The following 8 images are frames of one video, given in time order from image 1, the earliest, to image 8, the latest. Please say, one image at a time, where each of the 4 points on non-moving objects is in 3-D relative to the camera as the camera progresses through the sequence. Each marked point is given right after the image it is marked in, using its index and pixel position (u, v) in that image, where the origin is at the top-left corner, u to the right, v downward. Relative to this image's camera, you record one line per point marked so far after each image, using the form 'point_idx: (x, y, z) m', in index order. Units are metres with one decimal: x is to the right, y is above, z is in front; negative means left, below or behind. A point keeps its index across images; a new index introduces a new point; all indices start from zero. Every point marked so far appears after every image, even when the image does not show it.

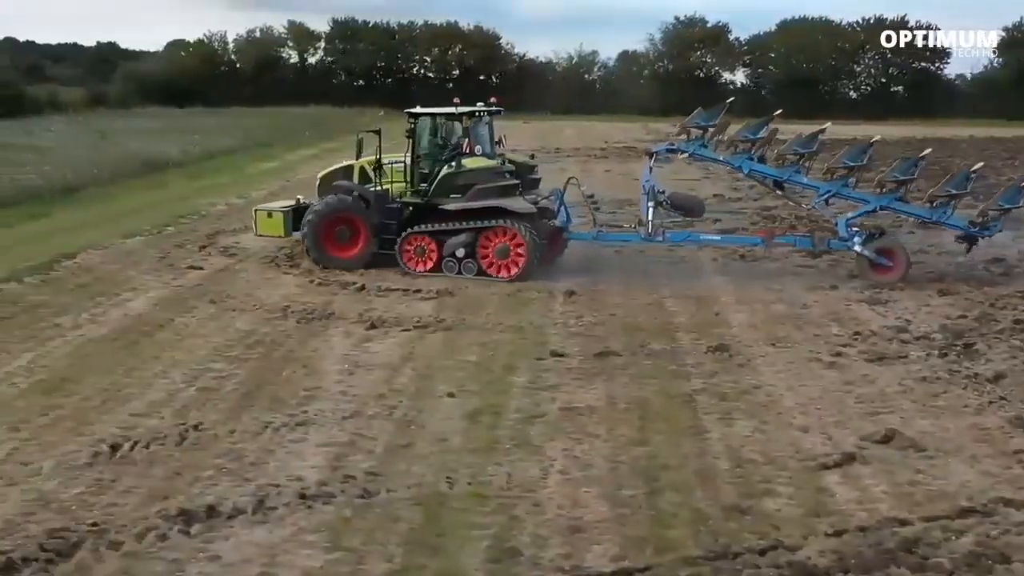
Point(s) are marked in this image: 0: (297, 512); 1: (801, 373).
0: (-1.0, -1.1, +5.8) m
1: (+2.1, -0.6, +8.5) m
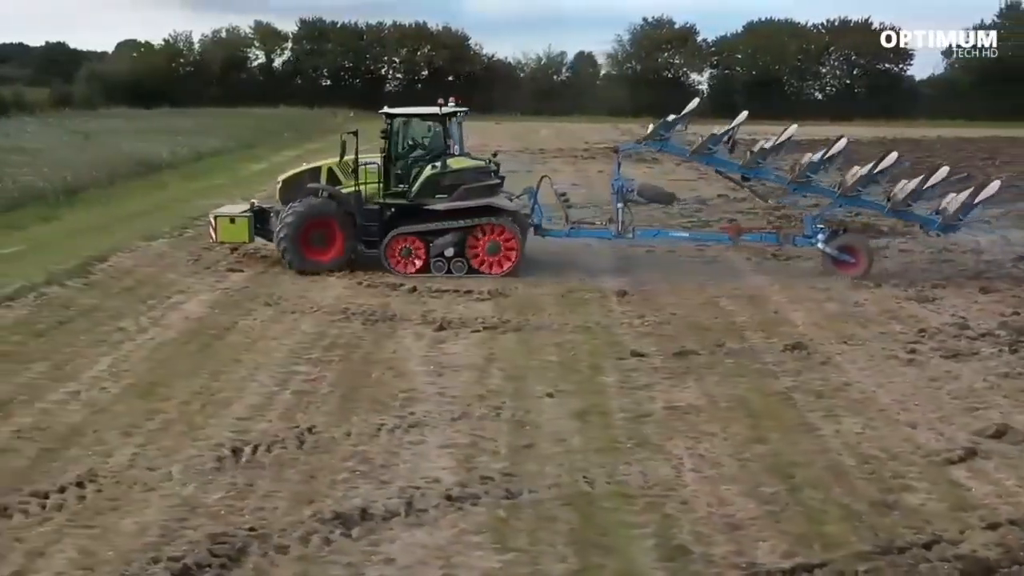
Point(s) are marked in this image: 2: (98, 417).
0: (-0.3, -1.1, +5.8) m
1: (+2.8, -0.6, +8.6) m
2: (-2.6, -0.8, +7.3) m
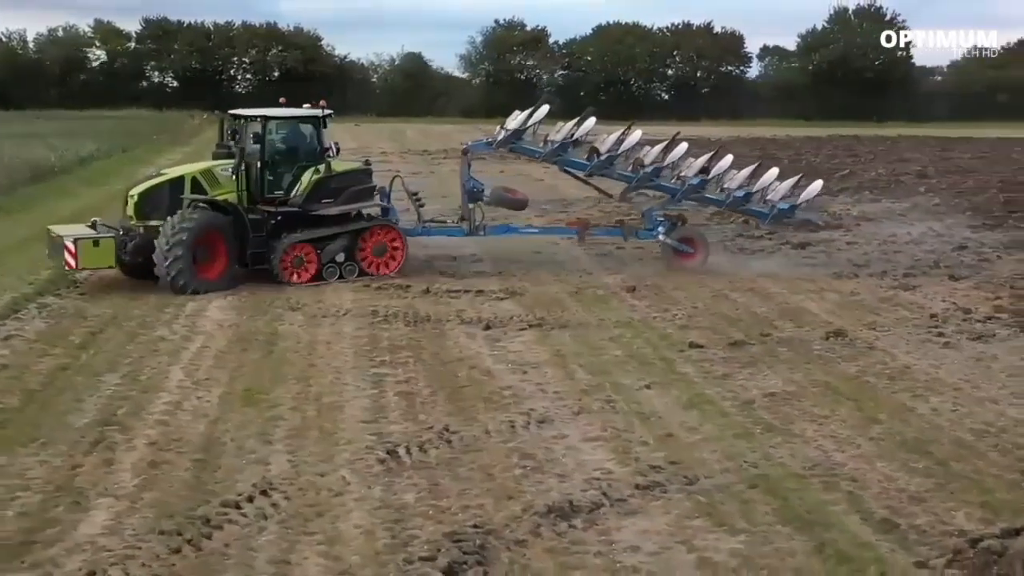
0: (+0.8, -1.1, +6.0) m
1: (+3.3, -0.5, +9.3) m
2: (-1.8, -0.8, +7.2) m
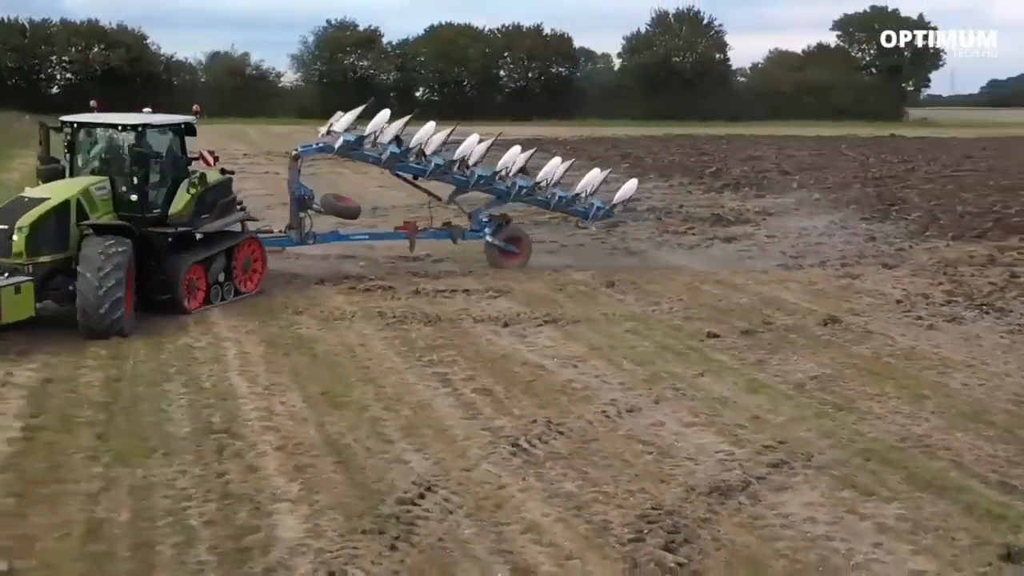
0: (+1.6, -1.0, +6.5) m
1: (+3.5, -0.4, +10.1) m
2: (-1.1, -0.9, +7.2) m
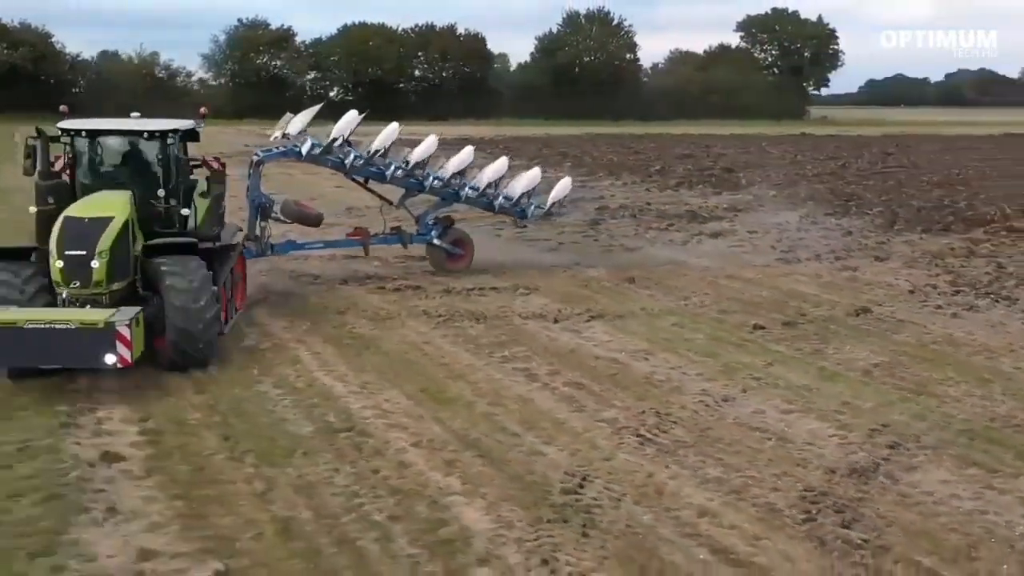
0: (+2.4, -1.0, +6.8) m
1: (+4.0, -0.3, +10.6) m
2: (-0.4, -0.9, +7.3) m
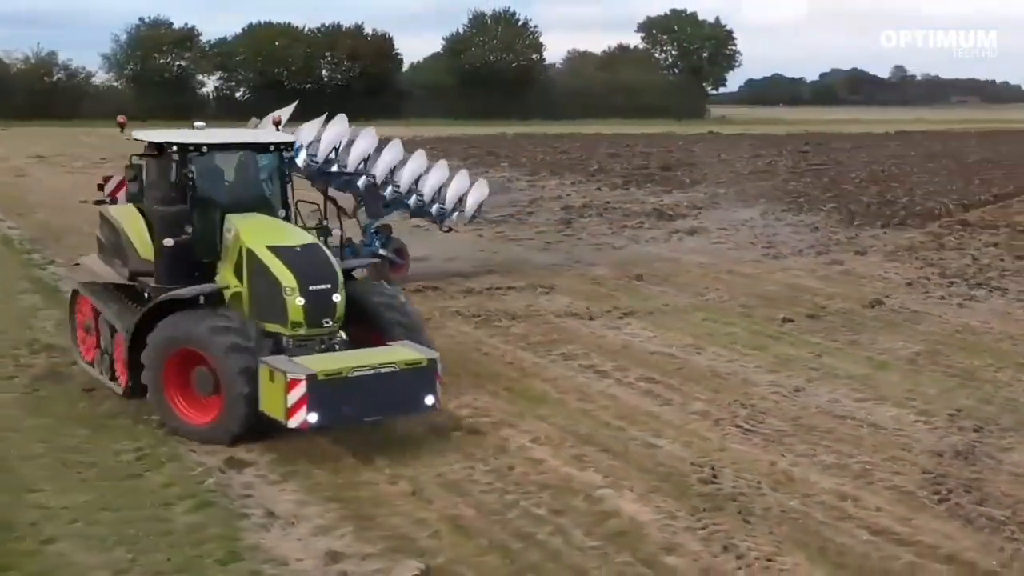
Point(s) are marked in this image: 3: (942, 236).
0: (+3.0, -0.9, +7.2) m
1: (+4.3, -0.2, +11.2) m
2: (+0.3, -0.8, +7.4) m
3: (+6.2, +0.8, +16.9) m
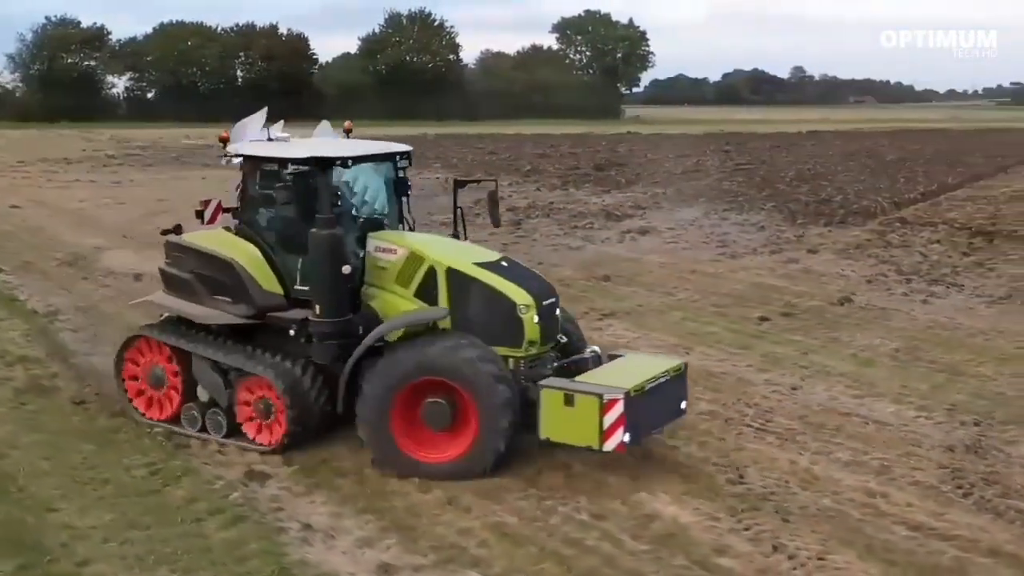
0: (+3.1, -0.9, +7.4) m
1: (+4.0, -0.2, +11.4) m
2: (+0.3, -0.9, +7.4) m
3: (+5.5, +0.8, +17.3) m
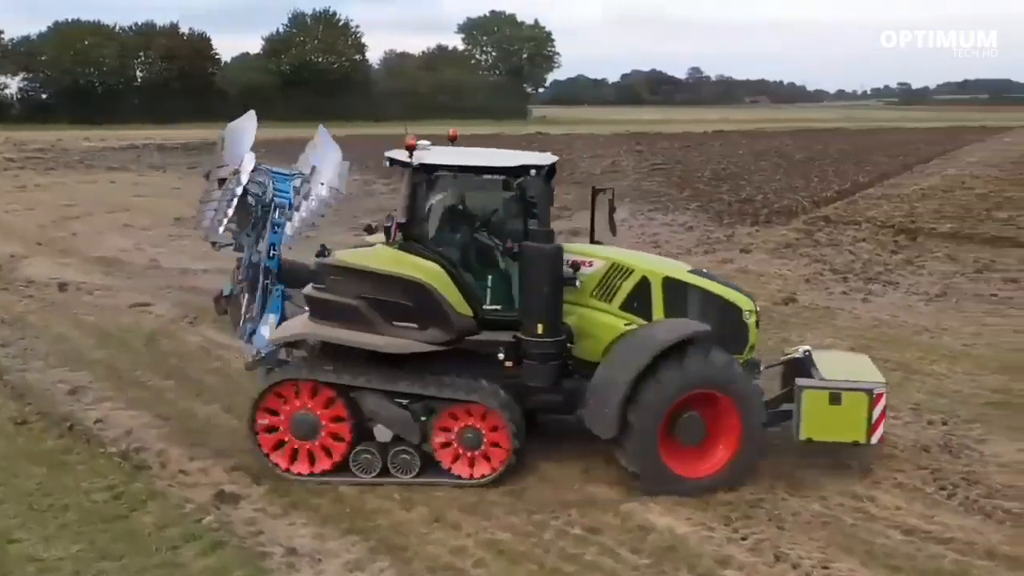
0: (+2.9, -0.9, +7.5) m
1: (+3.5, -0.2, +11.5) m
2: (+0.2, -0.9, +7.2) m
3: (+4.5, +0.8, +17.5) m
